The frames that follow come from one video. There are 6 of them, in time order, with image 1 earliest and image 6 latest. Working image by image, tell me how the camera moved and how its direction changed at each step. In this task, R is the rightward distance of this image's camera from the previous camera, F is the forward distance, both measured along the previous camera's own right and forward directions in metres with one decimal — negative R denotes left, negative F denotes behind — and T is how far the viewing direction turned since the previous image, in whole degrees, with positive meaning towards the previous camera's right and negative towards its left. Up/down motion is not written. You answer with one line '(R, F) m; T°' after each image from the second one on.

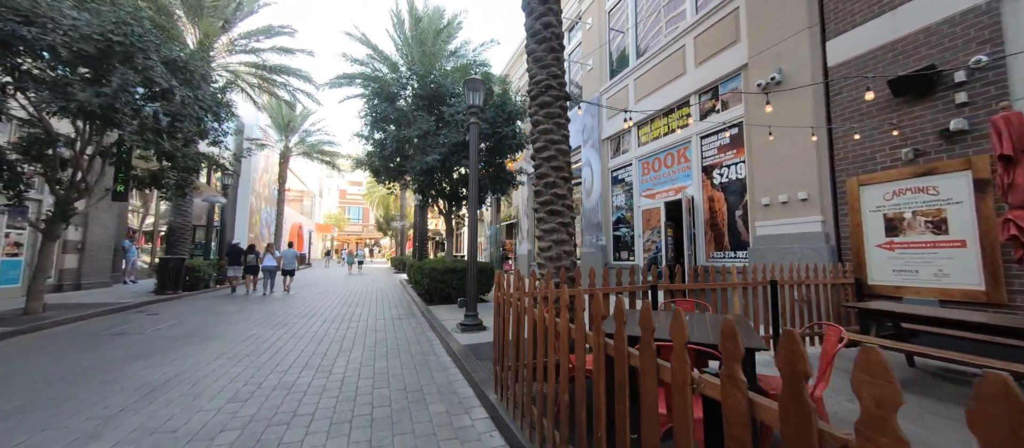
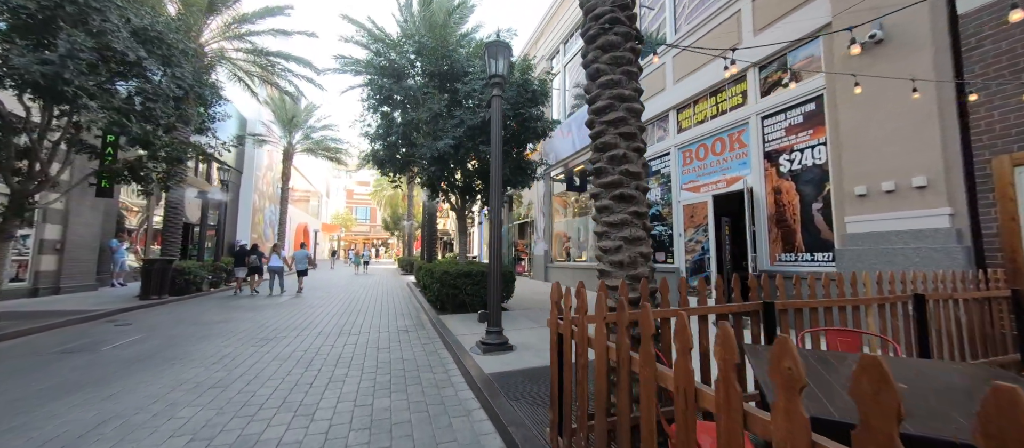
(-0.4, +1.2) m; -1°
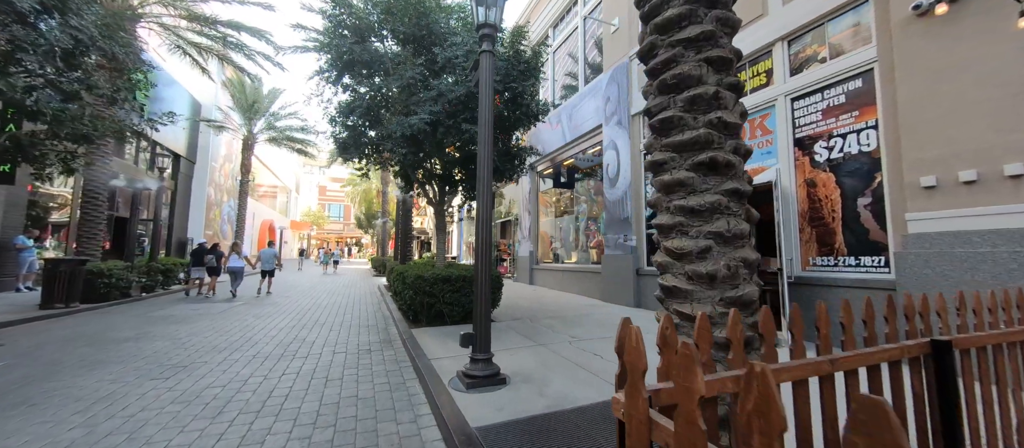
(-0.2, +1.3) m; +3°
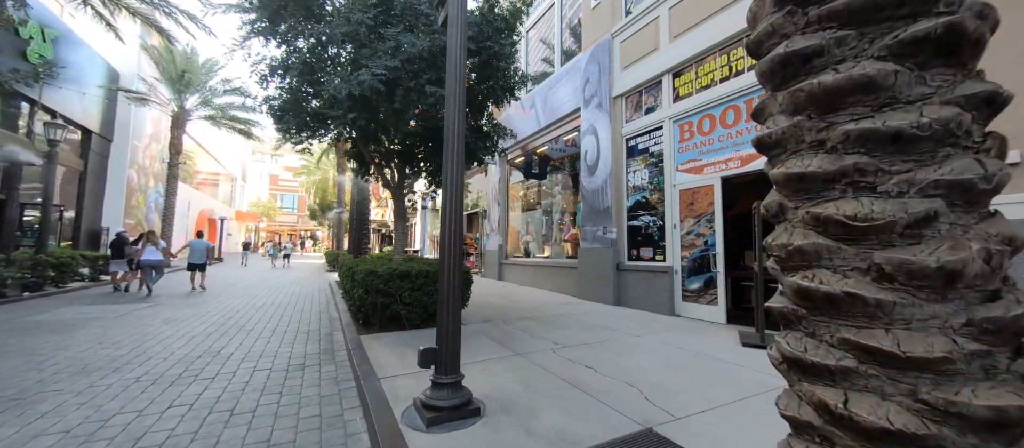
(-0.1, +1.0) m; +6°
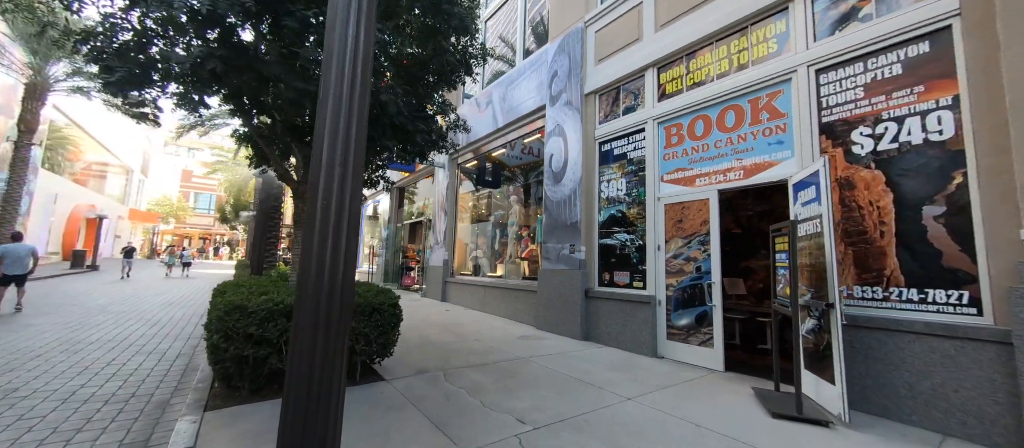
(0.0, +1.7) m; +8°
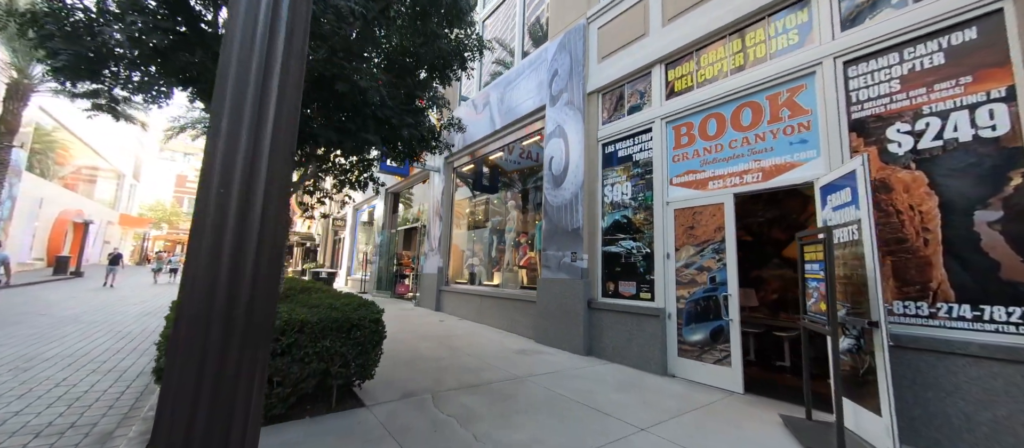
(0.0, +0.5) m; 0°
